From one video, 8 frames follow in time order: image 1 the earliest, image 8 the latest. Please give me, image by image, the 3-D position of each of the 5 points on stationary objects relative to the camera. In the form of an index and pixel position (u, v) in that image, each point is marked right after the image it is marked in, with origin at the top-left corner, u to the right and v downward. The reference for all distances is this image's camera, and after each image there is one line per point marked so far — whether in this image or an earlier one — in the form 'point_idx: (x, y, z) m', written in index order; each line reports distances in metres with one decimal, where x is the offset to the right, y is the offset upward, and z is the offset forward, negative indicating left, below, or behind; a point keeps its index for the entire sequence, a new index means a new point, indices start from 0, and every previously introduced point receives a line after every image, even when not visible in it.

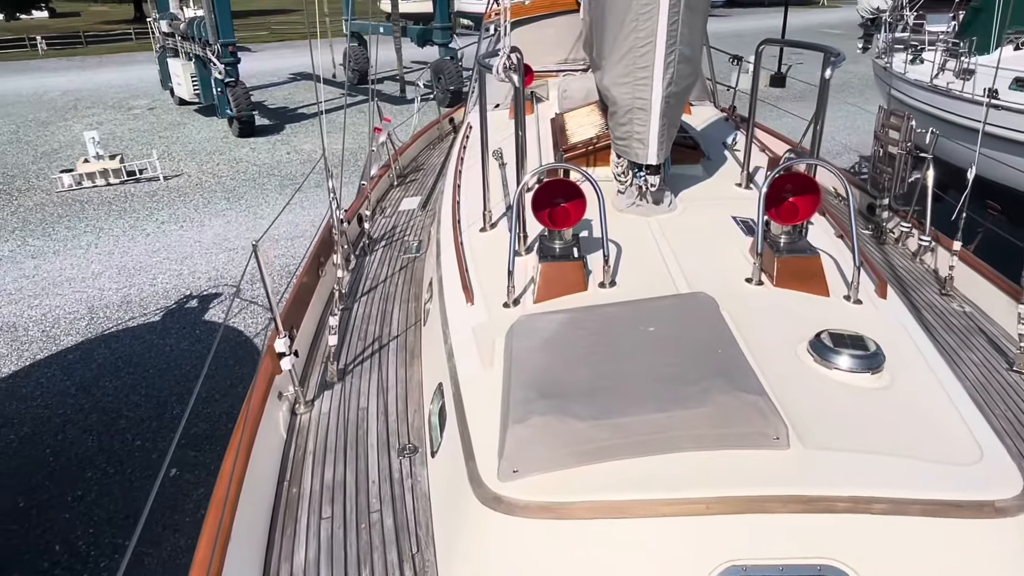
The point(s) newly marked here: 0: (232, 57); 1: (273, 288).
0: (-4.1, +3.4, +10.5) m
1: (-2.3, 0.0, +6.9) m
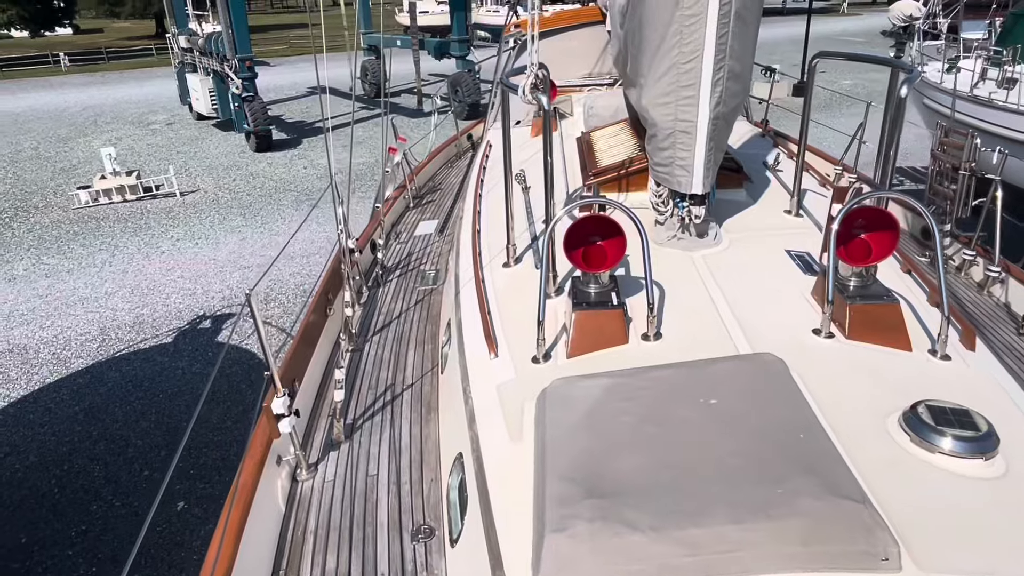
0: (-3.8, +3.1, +10.4) m
1: (-2.1, -0.2, +6.7) m
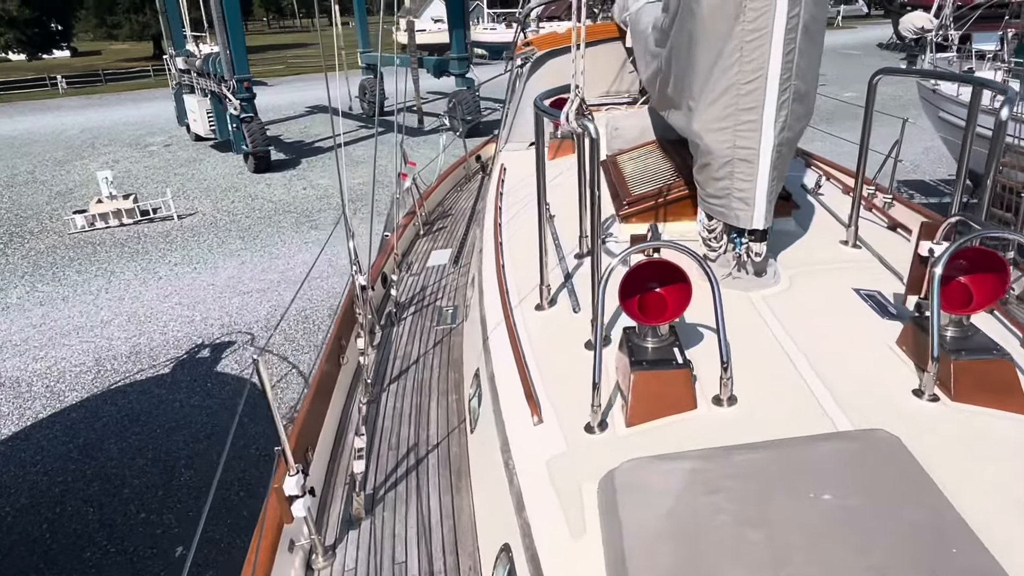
0: (-3.8, +2.8, +10.2) m
1: (-2.0, -0.4, +6.4) m
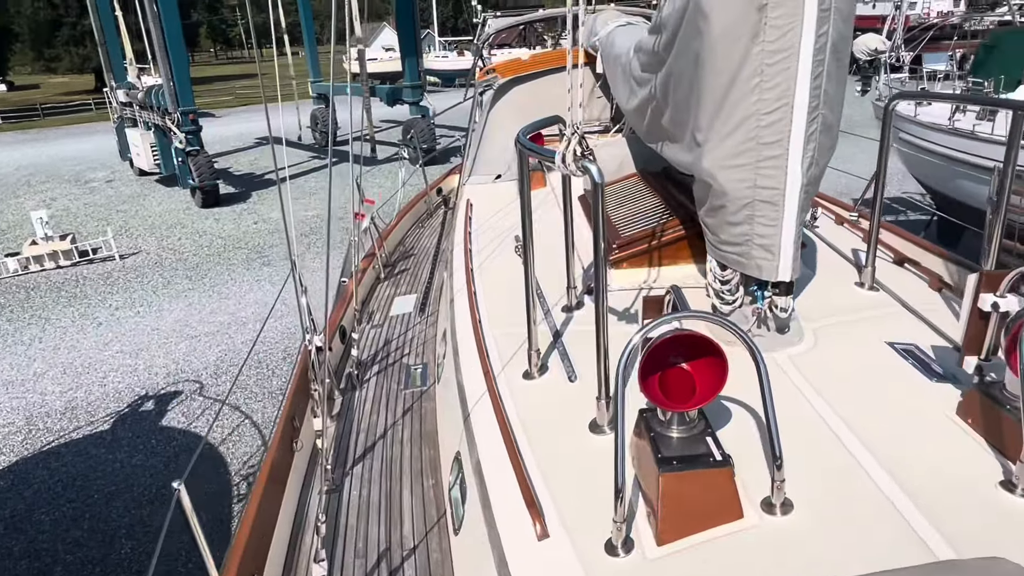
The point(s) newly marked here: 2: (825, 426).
0: (-4.4, +2.2, +9.8) m
1: (-2.3, -0.8, +6.0) m
2: (+0.6, -0.3, +1.5) m
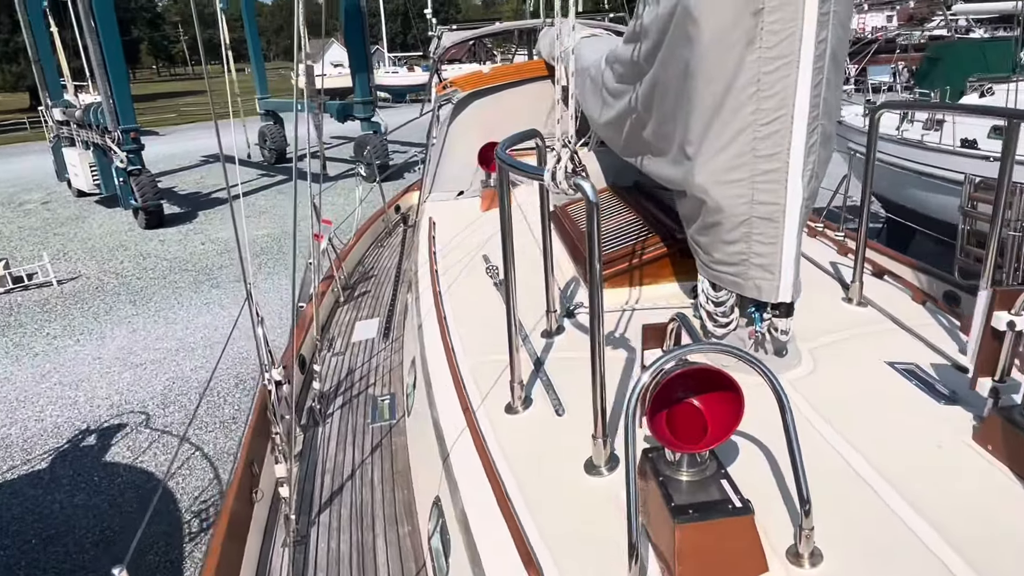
0: (-5.0, +1.9, +9.4) m
1: (-2.5, -1.0, +5.7) m
2: (+0.6, -0.3, +1.4) m
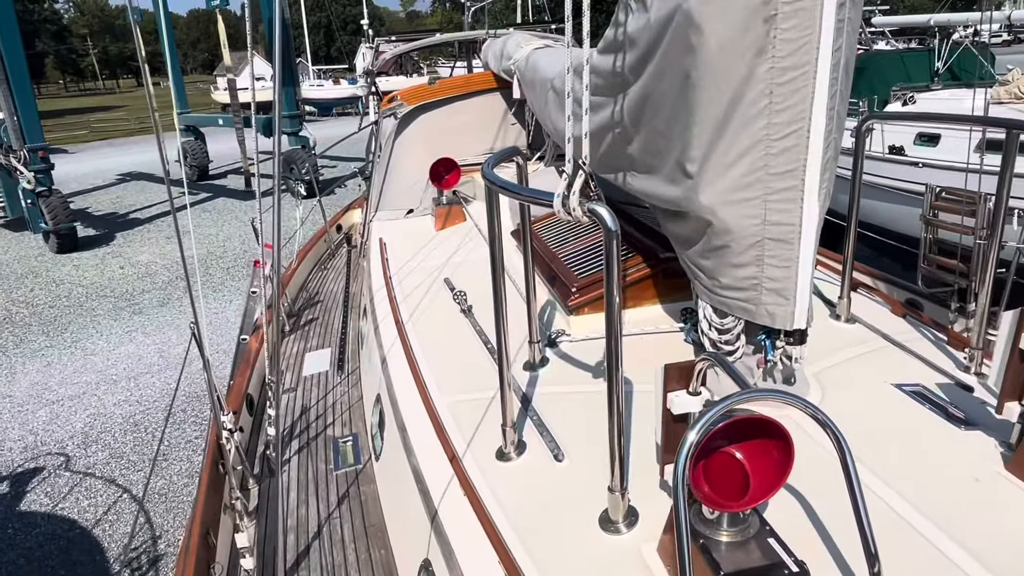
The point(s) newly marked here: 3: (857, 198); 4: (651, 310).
0: (-5.7, +1.5, +8.8) m
1: (-2.9, -1.2, +5.3) m
2: (+0.6, -0.4, +1.3) m
3: (+0.9, +0.2, +1.8) m
4: (+0.4, -0.1, +2.0) m
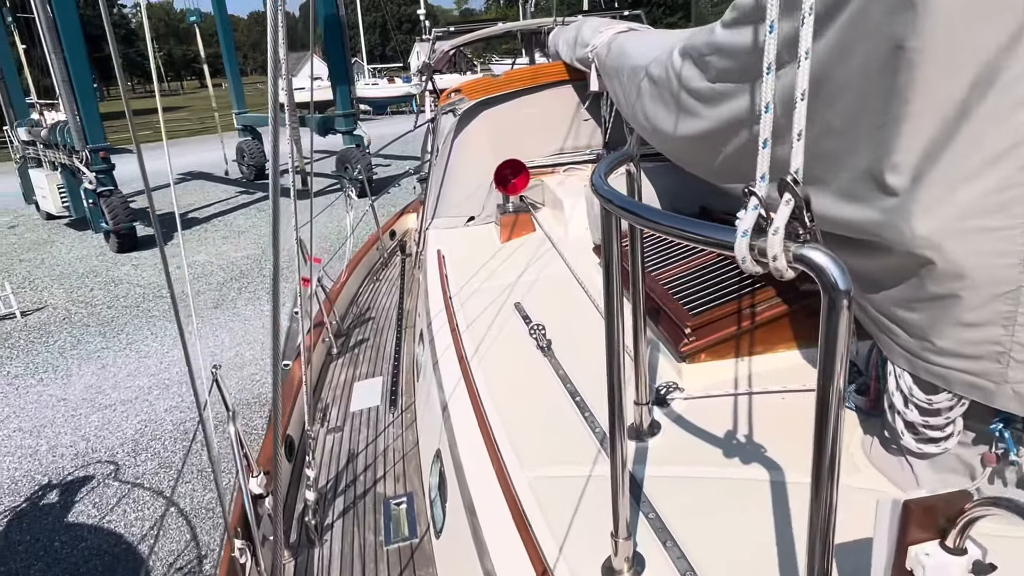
0: (-5.0, +1.5, +8.8) m
1: (-2.5, -1.3, +5.0) m
2: (+0.8, -0.5, +0.8) m
3: (+1.1, +0.1, +1.4) m
4: (+0.6, -0.2, +1.5) m
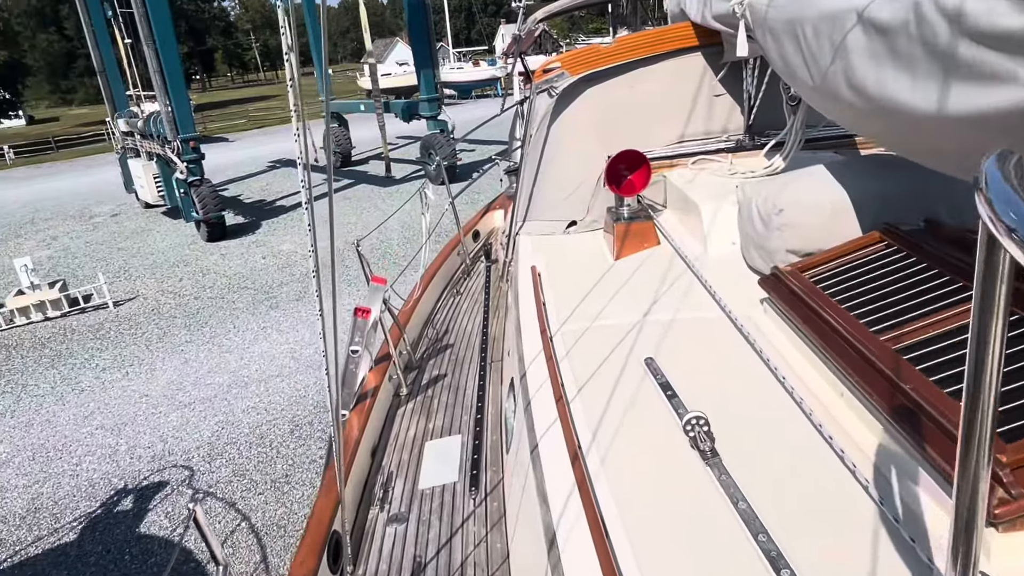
0: (-3.9, +1.6, +8.6) m
1: (-1.8, -1.3, +4.7) m
2: (+0.9, -0.6, +0.1) m
3: (+1.3, 0.0, +0.6) m
4: (+0.8, -0.3, +0.8) m
